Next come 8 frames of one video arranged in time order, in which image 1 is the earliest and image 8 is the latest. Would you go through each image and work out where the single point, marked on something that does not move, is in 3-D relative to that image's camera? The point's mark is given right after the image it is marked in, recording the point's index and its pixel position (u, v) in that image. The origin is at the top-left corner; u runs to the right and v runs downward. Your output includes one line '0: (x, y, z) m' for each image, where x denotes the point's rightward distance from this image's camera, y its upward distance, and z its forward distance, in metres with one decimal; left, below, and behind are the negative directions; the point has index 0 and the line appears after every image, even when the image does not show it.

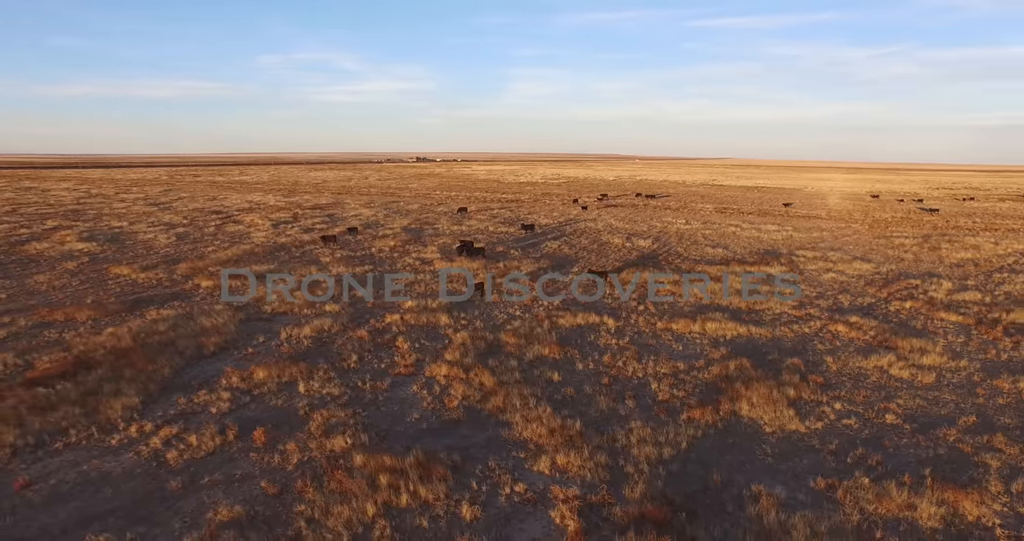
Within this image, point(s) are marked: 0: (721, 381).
0: (+2.9, -1.5, +9.1) m
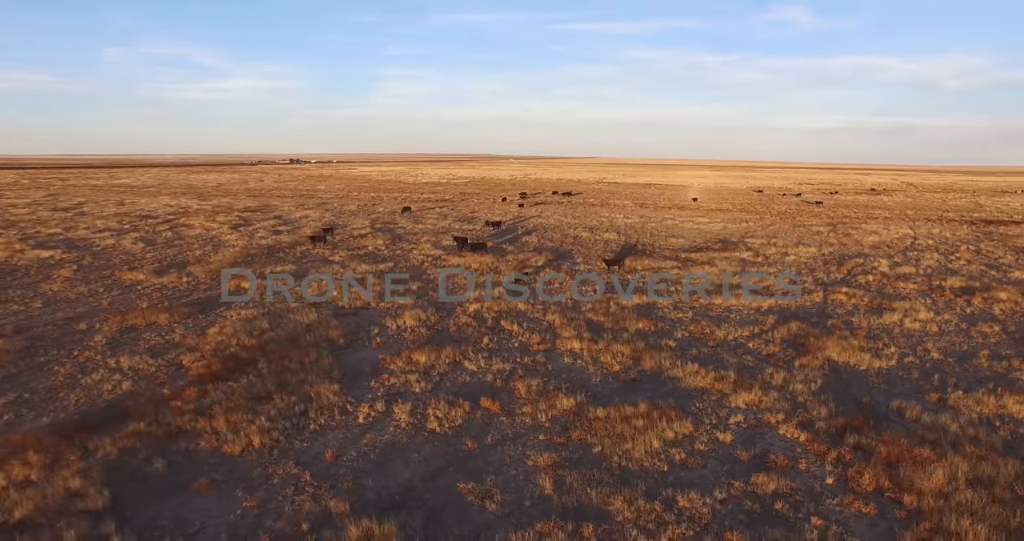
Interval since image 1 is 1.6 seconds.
0: (+5.0, -1.2, +11.5) m
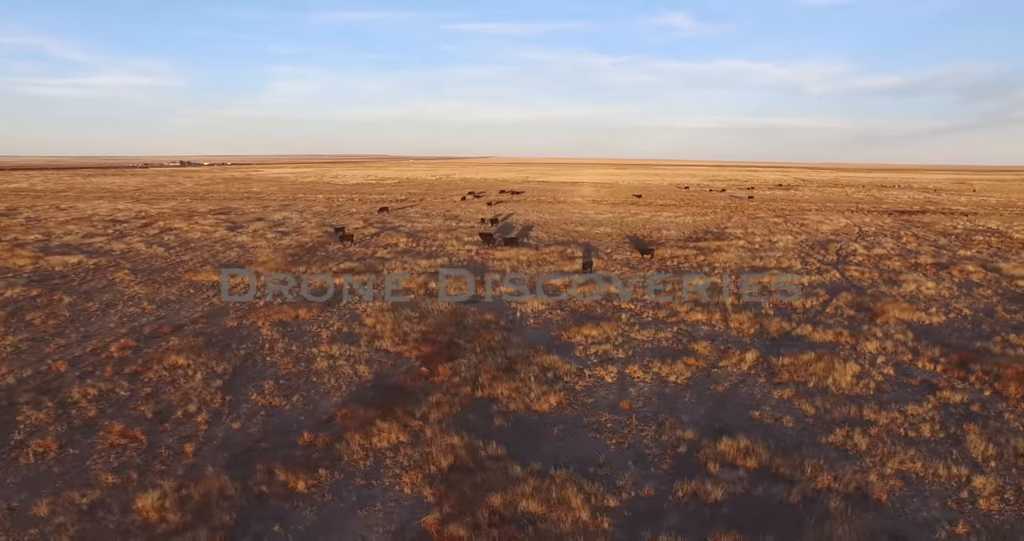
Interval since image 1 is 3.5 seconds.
0: (+7.5, -0.7, +14.3) m
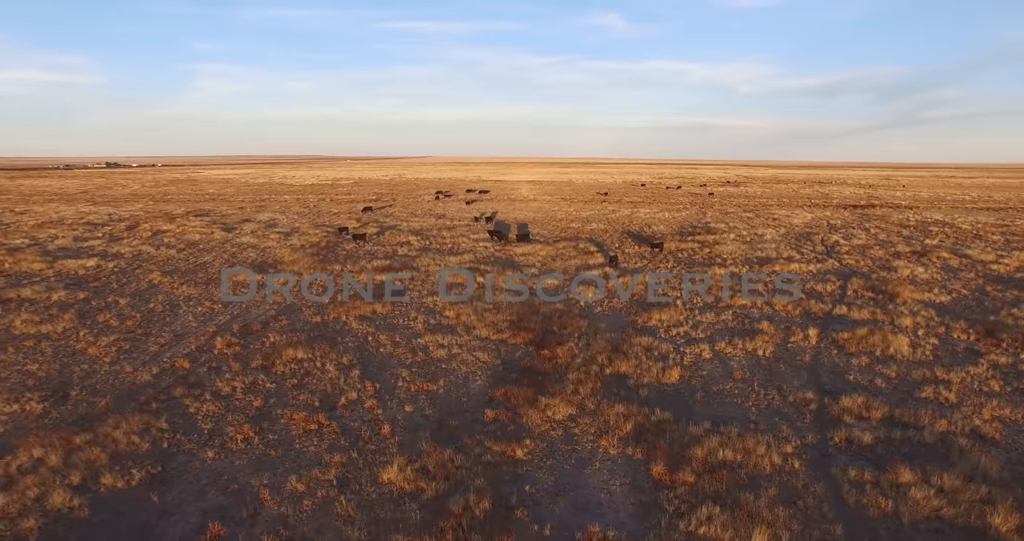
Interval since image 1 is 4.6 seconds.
0: (+8.8, -0.4, +16.1) m
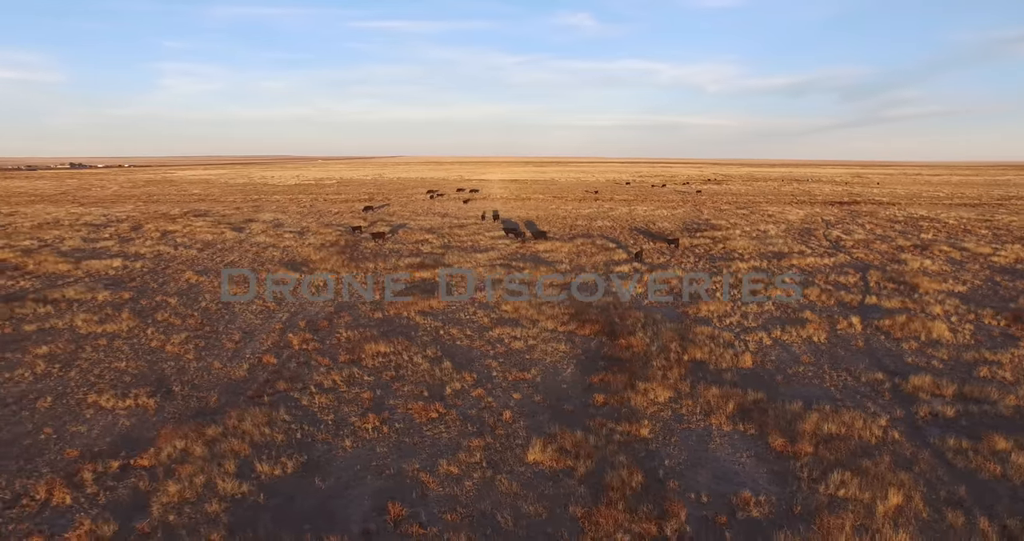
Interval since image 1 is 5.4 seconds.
0: (+9.7, -0.2, +17.0) m
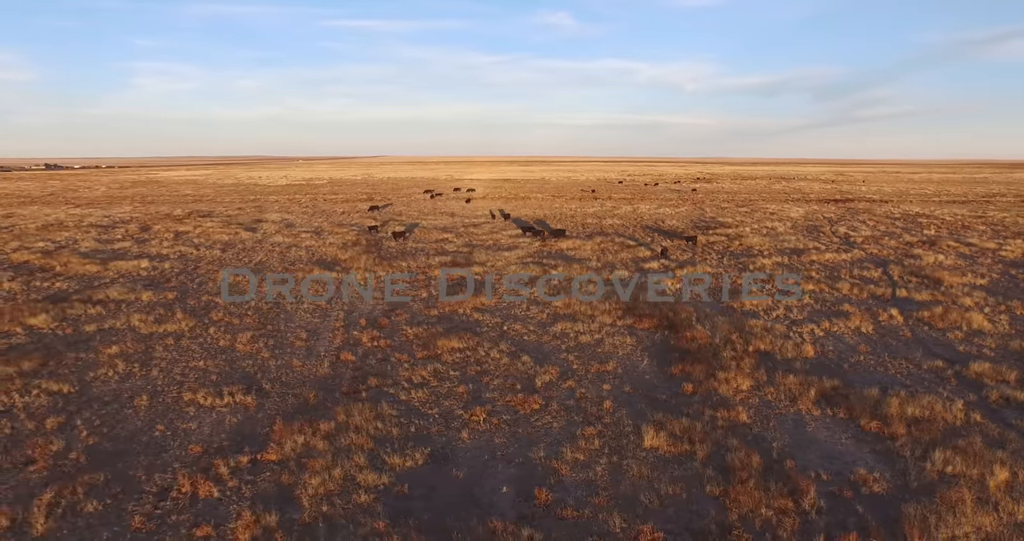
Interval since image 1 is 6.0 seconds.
0: (+10.7, -0.1, +17.7) m
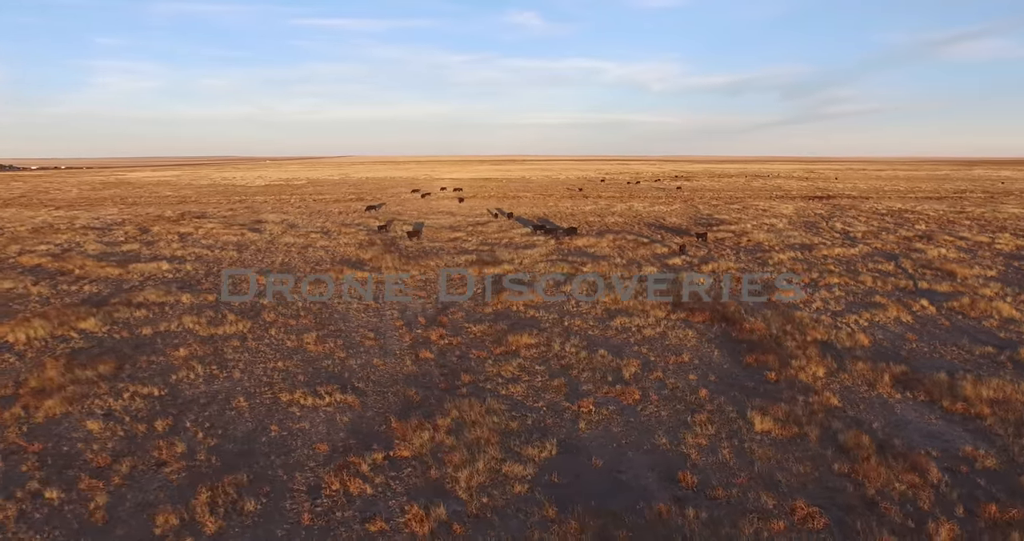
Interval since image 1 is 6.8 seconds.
0: (+11.5, +0.1, +18.6) m
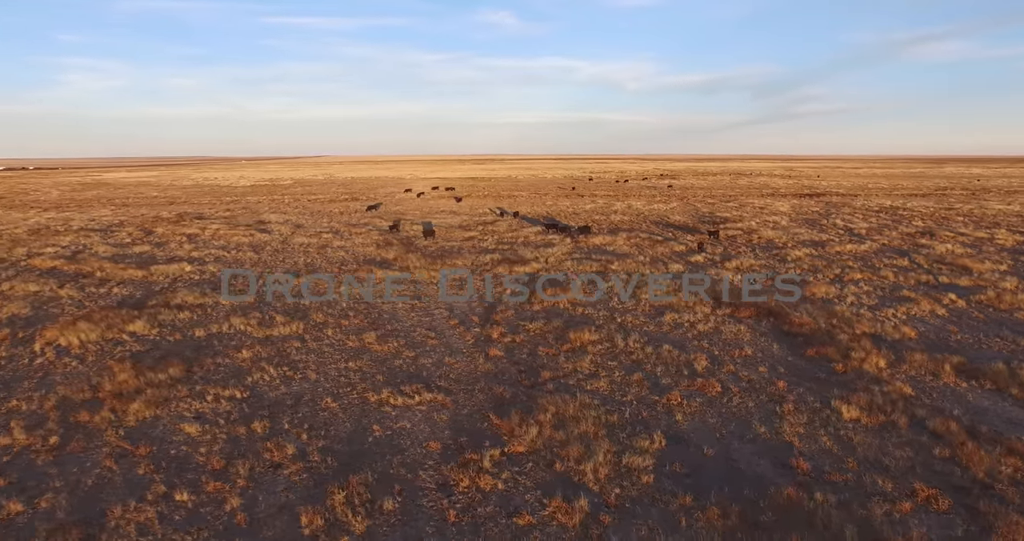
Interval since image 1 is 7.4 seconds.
0: (+12.3, +0.3, +19.2) m
